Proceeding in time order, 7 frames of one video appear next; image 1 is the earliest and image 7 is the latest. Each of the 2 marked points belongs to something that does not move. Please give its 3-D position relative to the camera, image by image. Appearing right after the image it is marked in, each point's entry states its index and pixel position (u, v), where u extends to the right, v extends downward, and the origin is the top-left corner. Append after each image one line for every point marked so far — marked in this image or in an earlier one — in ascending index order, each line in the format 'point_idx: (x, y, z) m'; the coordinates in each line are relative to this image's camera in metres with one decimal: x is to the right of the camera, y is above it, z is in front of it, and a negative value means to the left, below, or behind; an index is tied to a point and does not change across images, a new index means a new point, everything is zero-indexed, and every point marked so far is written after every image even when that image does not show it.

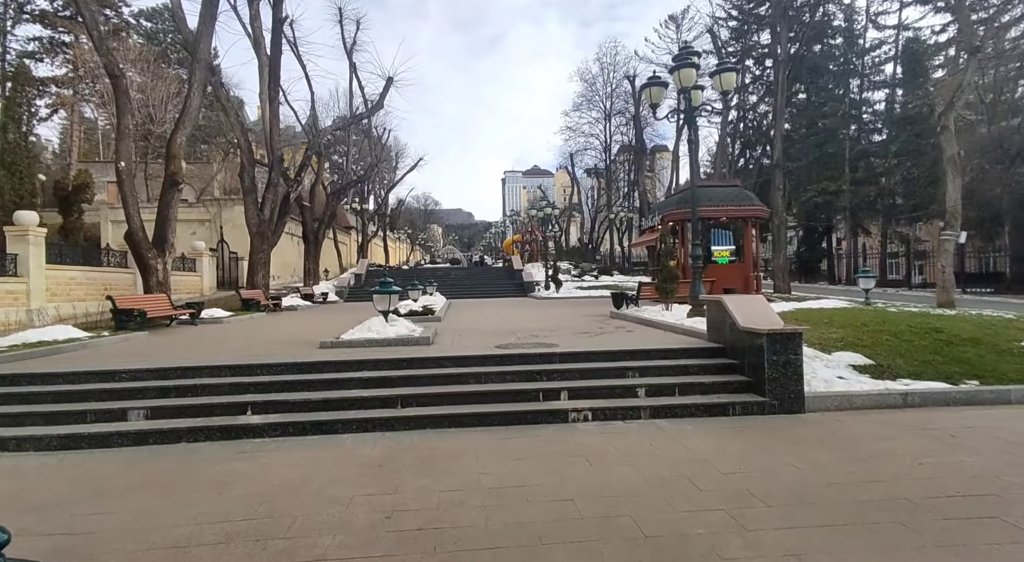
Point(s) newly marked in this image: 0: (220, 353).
0: (-5.1, -1.2, +10.4) m
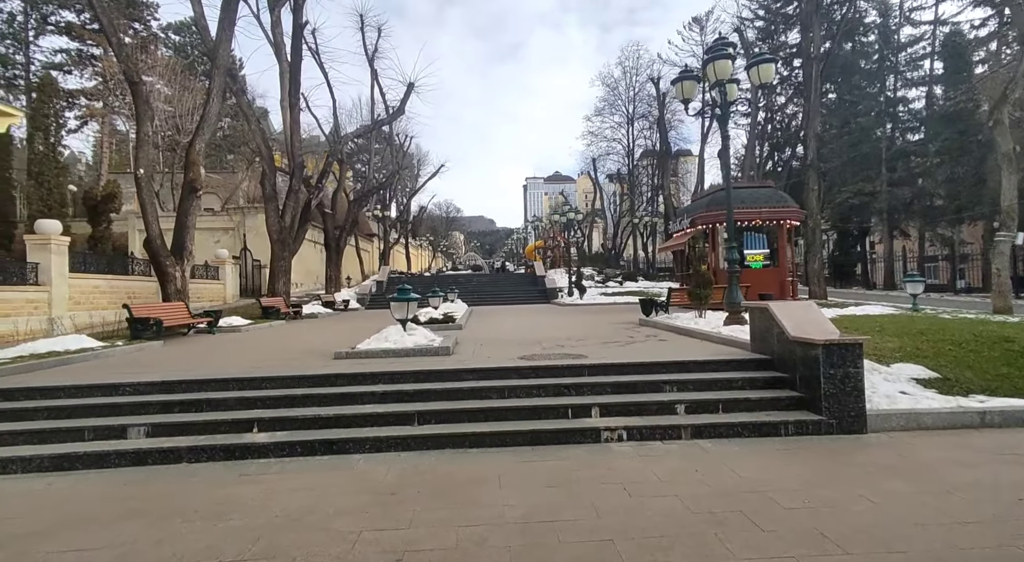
0: (-4.7, -1.3, +9.9) m
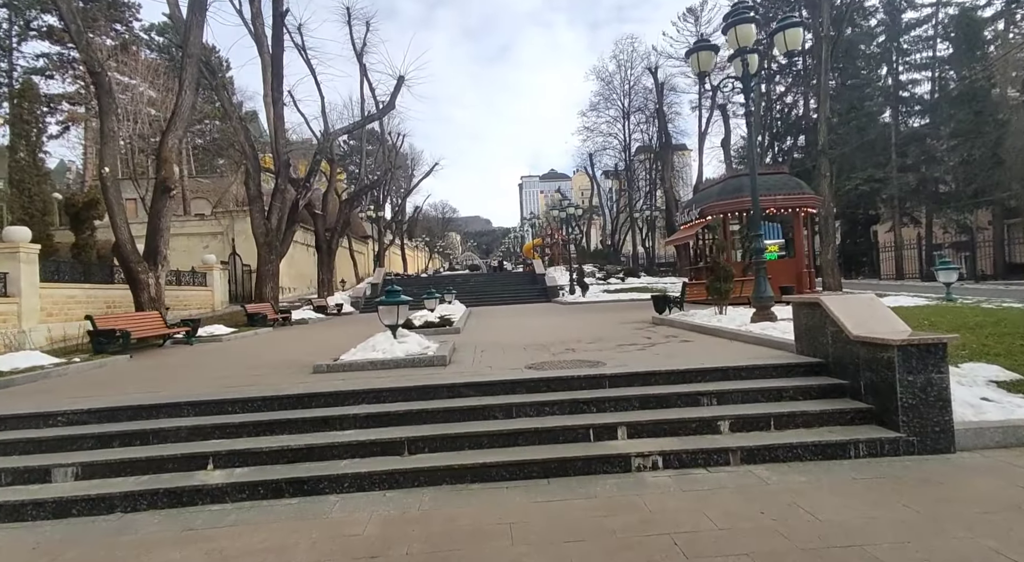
0: (-4.6, -1.4, +8.8) m
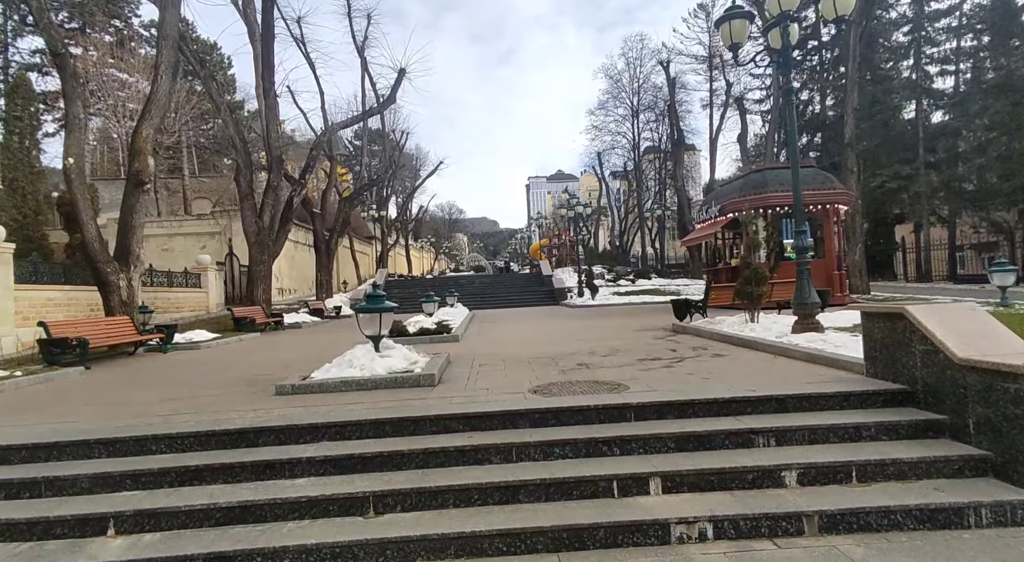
0: (-4.6, -1.4, +7.5) m
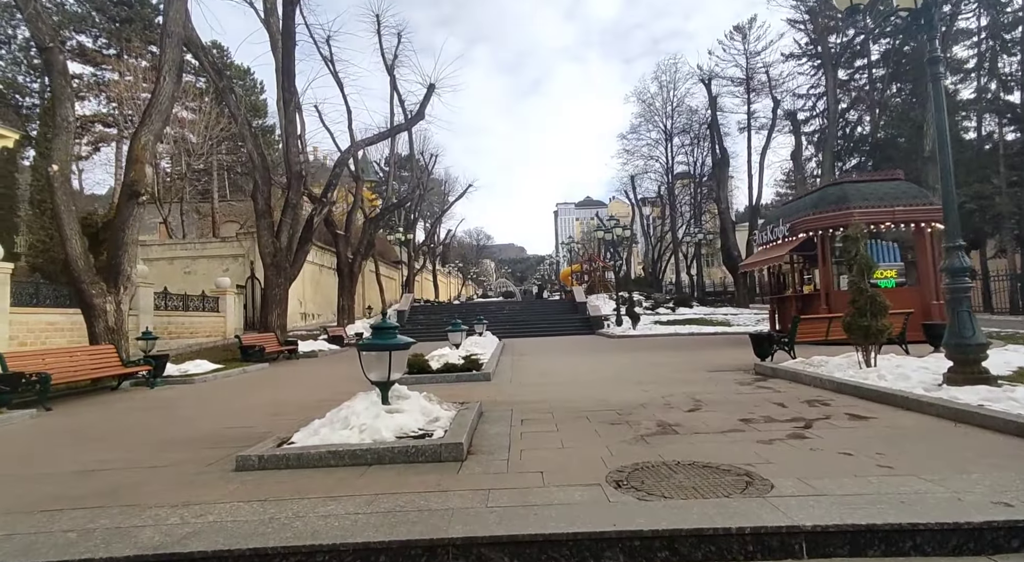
0: (-4.1, -1.7, +5.6) m
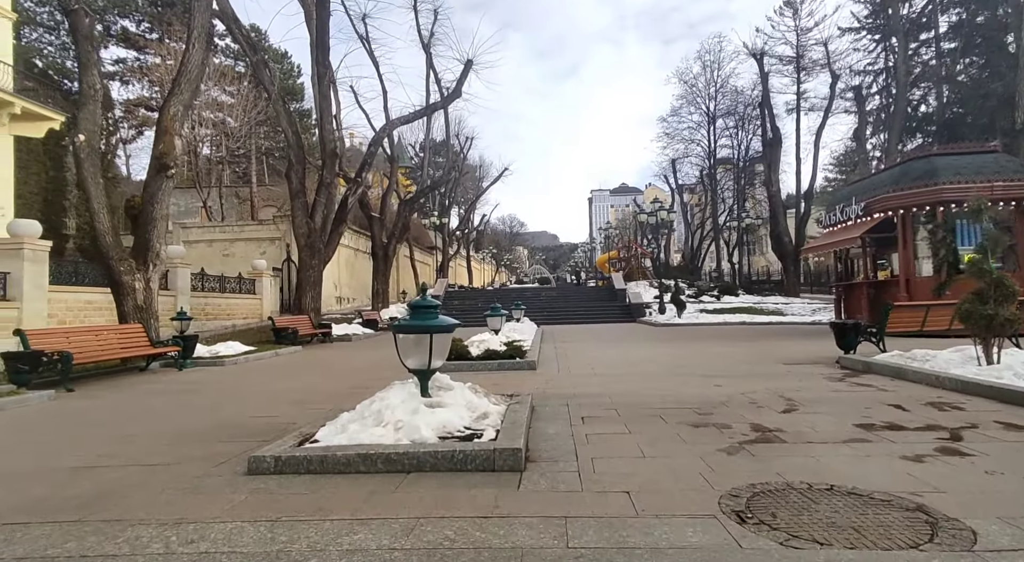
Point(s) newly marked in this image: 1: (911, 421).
0: (-3.6, -1.4, +4.9) m
1: (+3.1, -1.1, +4.7) m
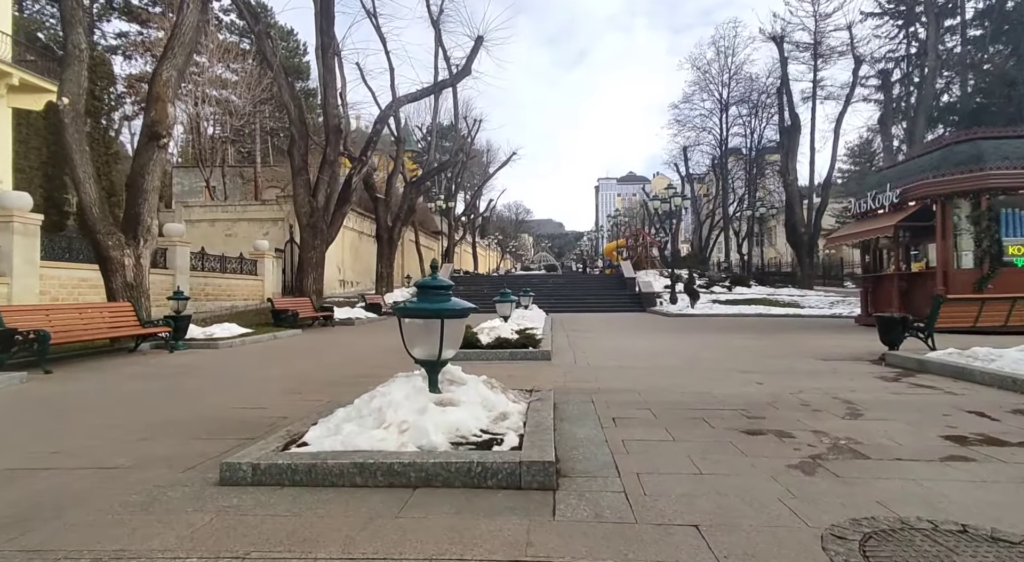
0: (-3.4, -1.2, +4.3) m
1: (+3.3, -1.0, +3.9) m
